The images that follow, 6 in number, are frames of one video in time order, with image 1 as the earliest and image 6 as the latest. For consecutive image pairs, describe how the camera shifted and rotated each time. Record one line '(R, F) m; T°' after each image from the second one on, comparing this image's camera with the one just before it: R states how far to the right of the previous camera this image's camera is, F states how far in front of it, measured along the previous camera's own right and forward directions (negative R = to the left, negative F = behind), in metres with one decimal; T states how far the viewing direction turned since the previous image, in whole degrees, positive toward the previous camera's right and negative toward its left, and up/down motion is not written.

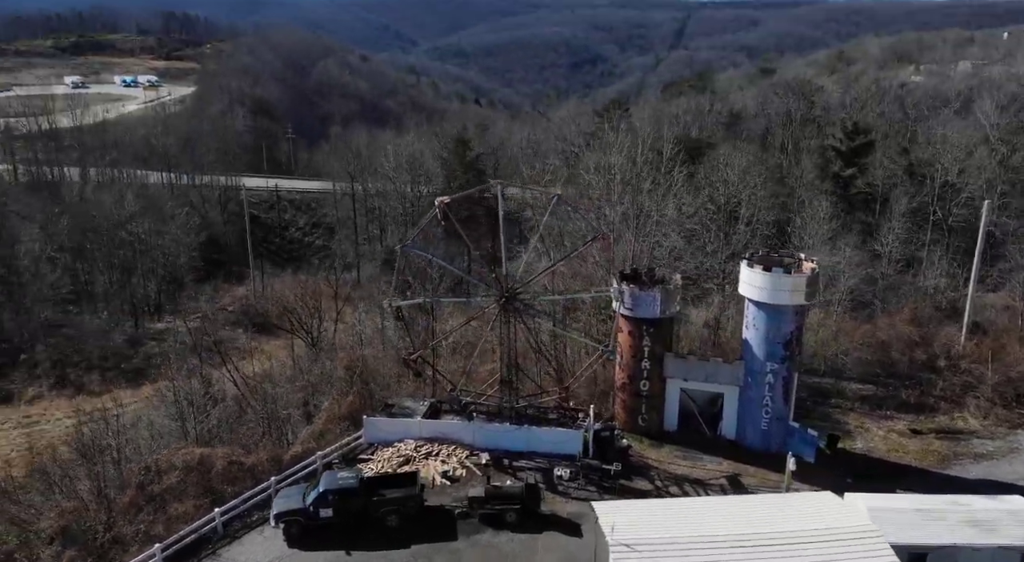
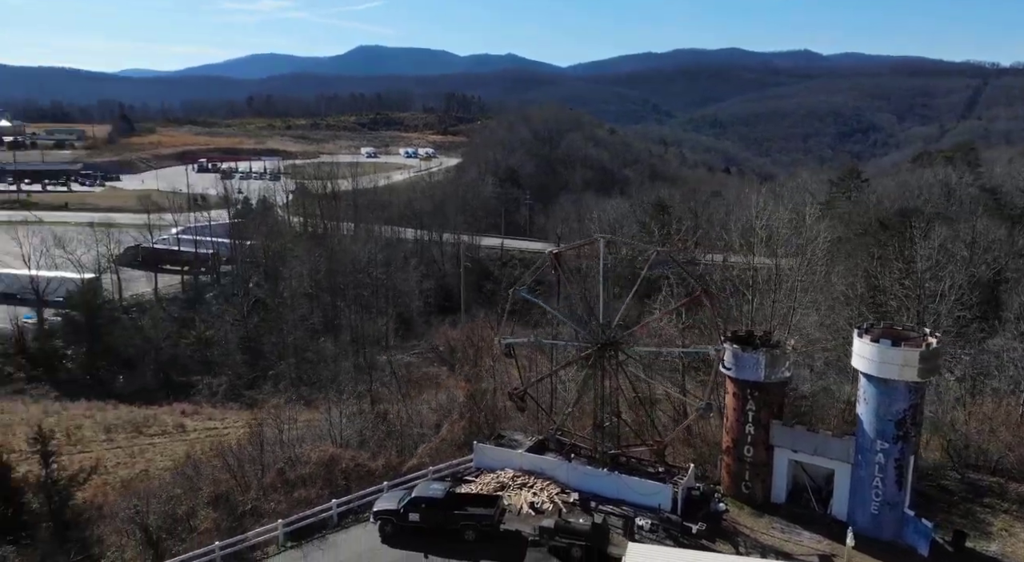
(+5.4, -1.2) m; -19°
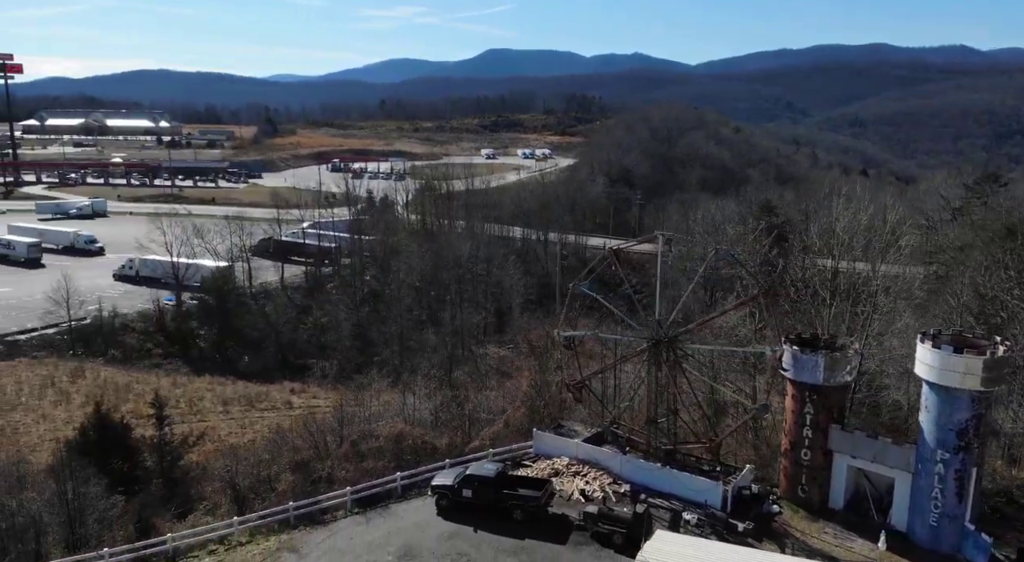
(+2.3, -0.9) m; -9°
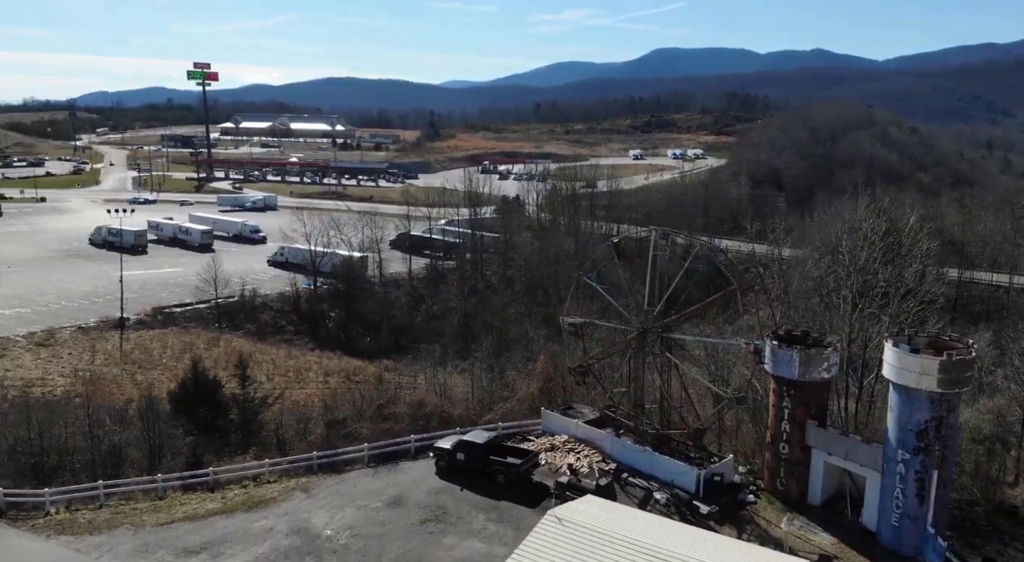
(+6.1, -1.9) m; -12°
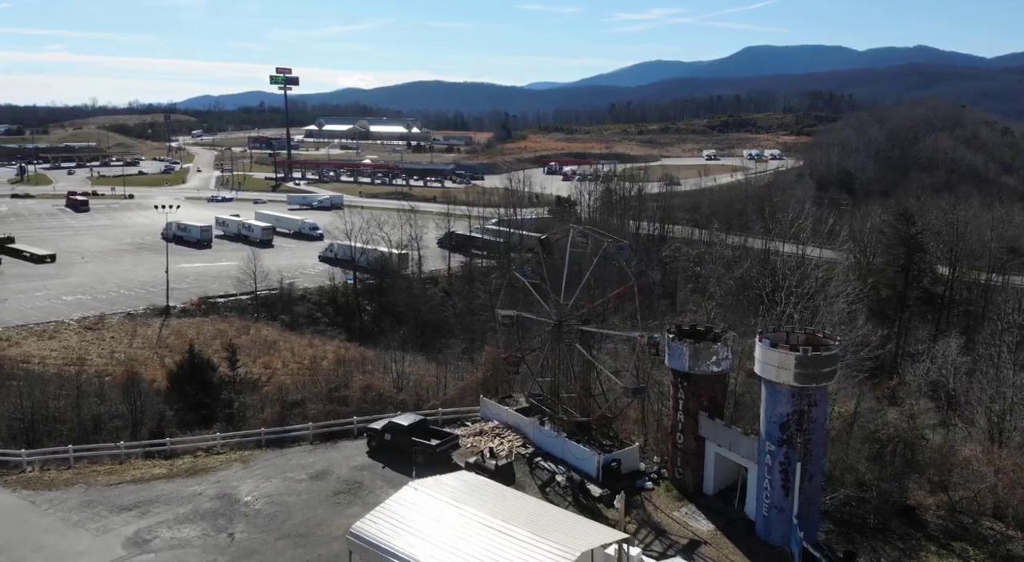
(+6.3, -1.2) m; -7°
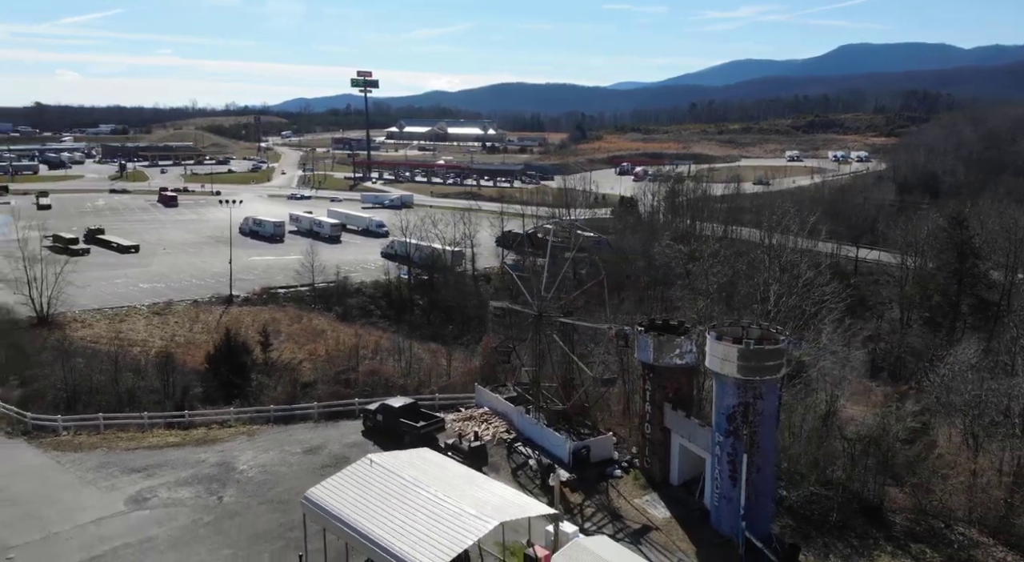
(+4.0, -1.0) m; -6°
